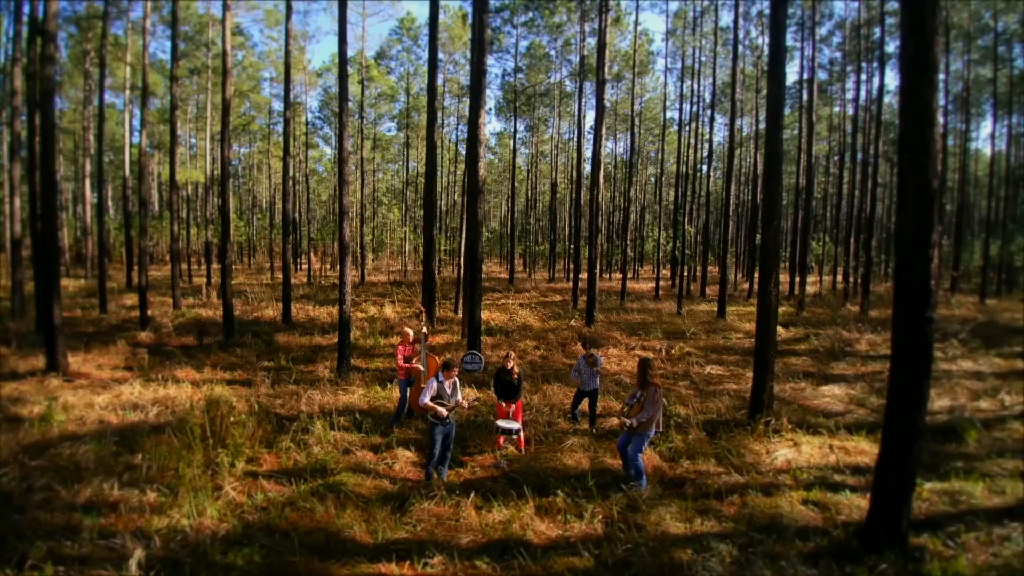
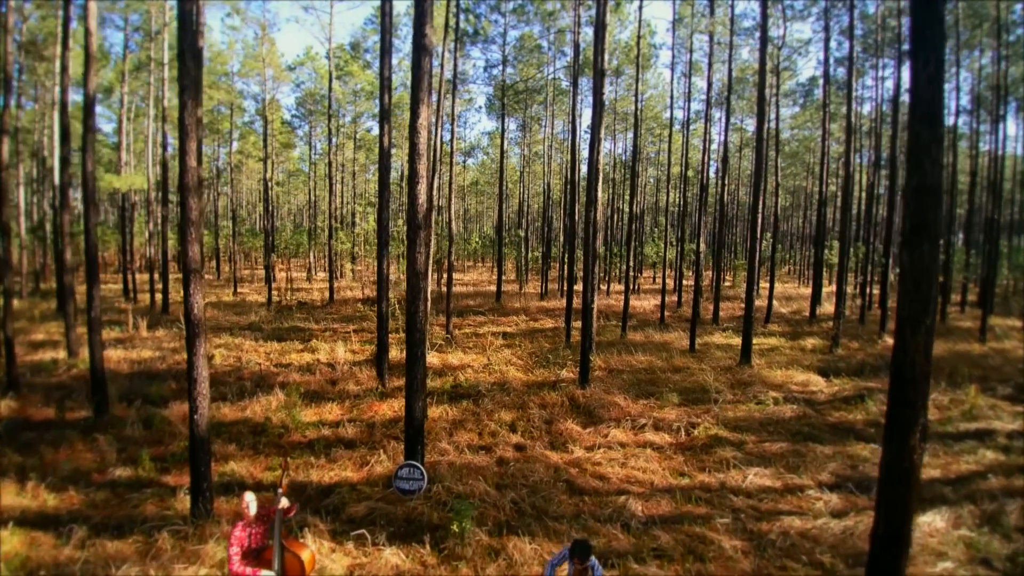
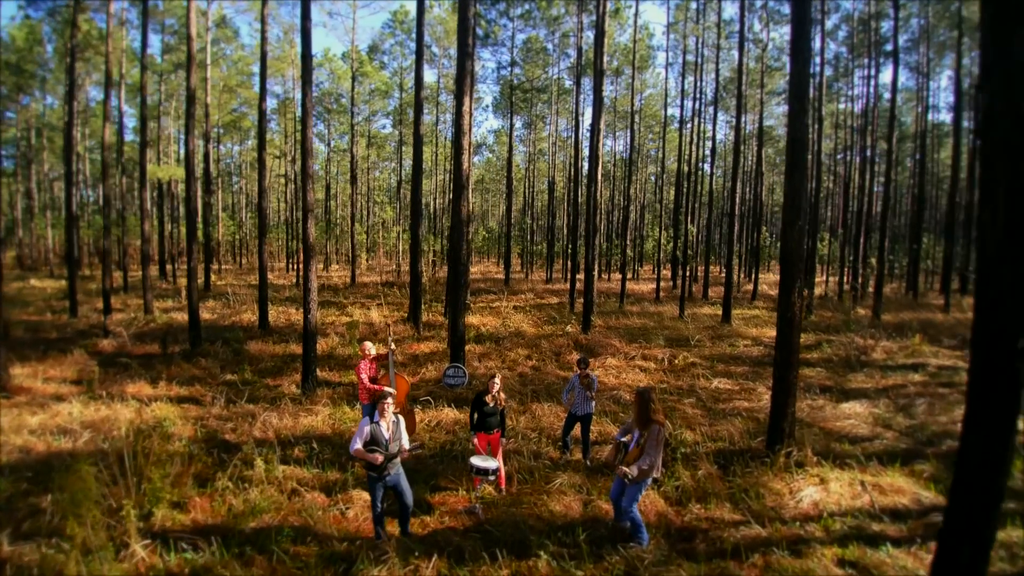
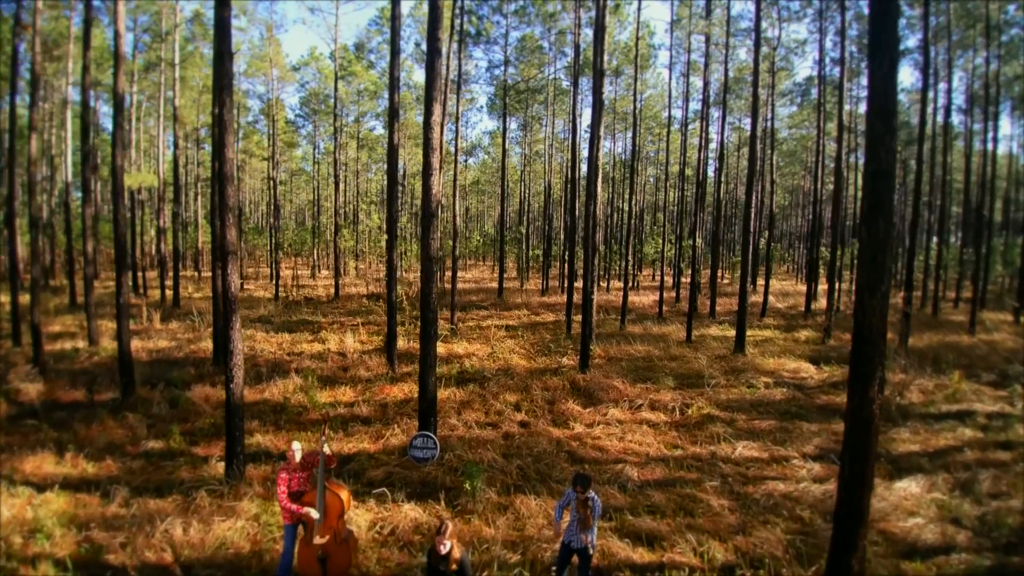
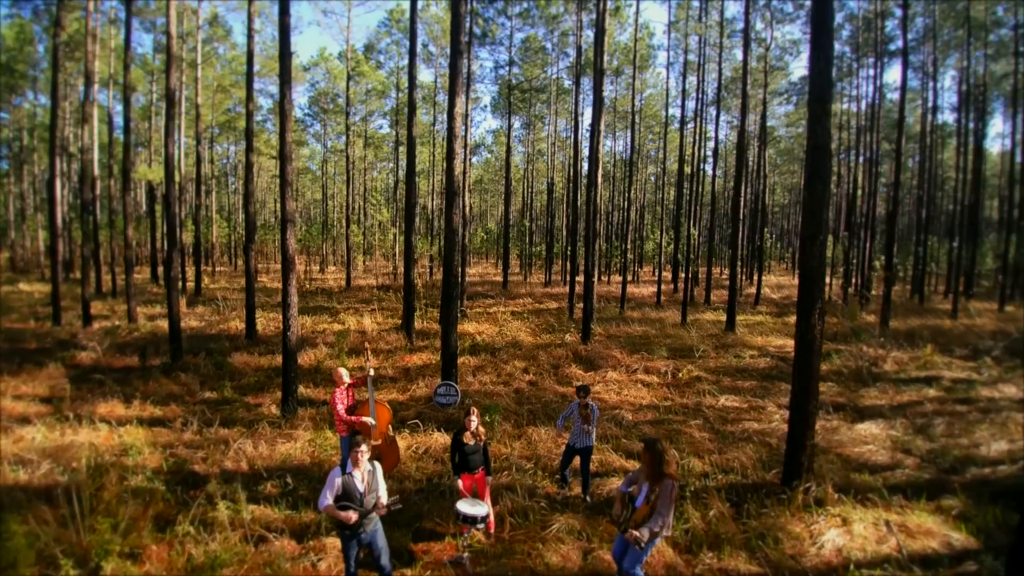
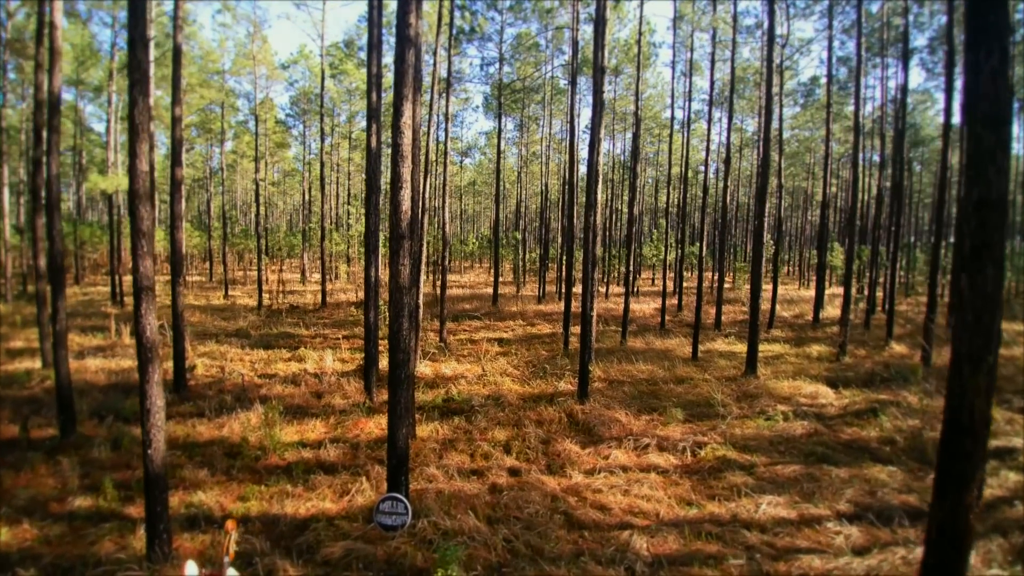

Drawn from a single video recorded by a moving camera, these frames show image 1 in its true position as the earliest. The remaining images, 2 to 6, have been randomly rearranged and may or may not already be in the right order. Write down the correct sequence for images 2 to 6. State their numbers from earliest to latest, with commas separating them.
3, 5, 4, 2, 6
